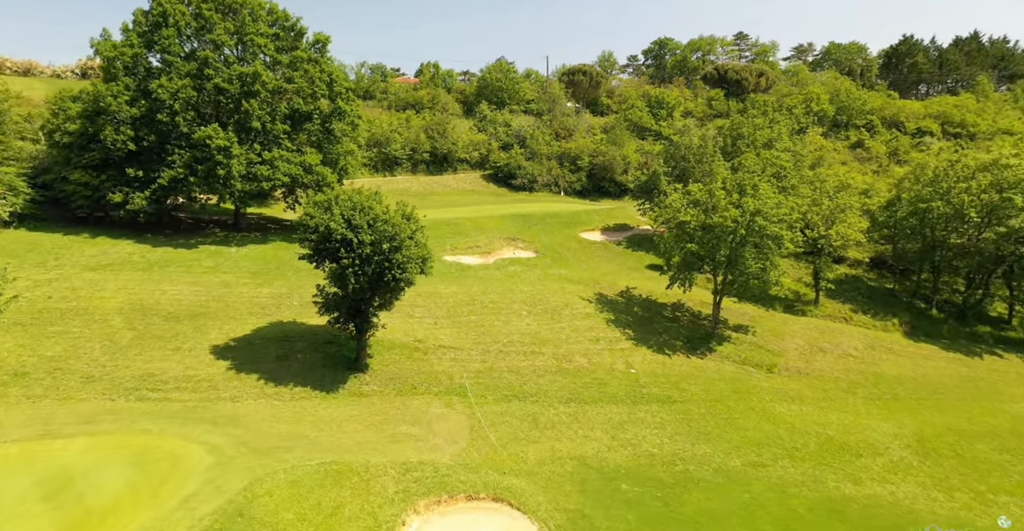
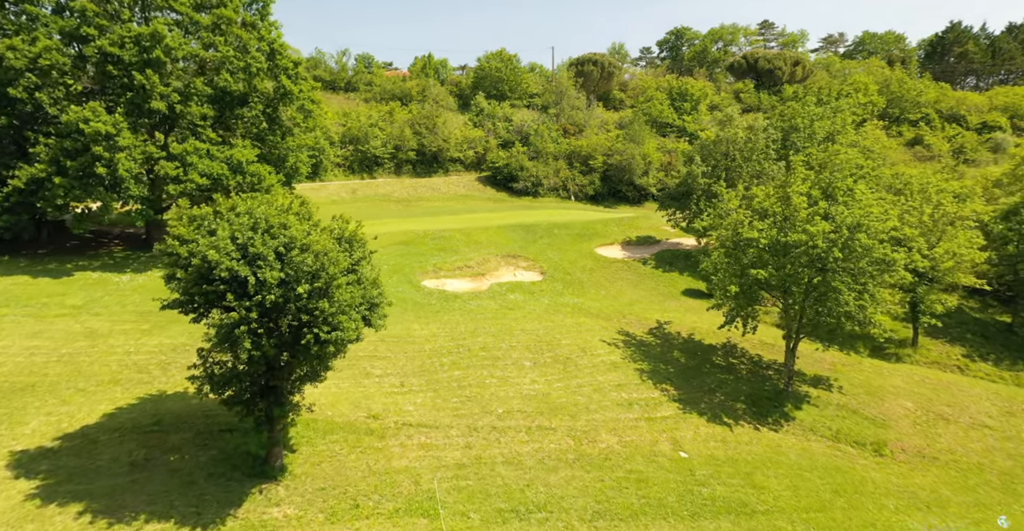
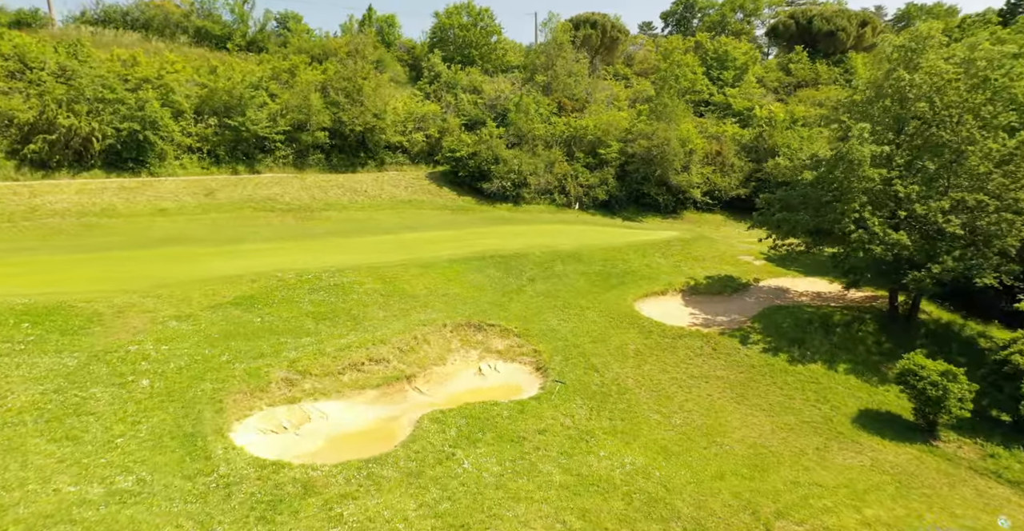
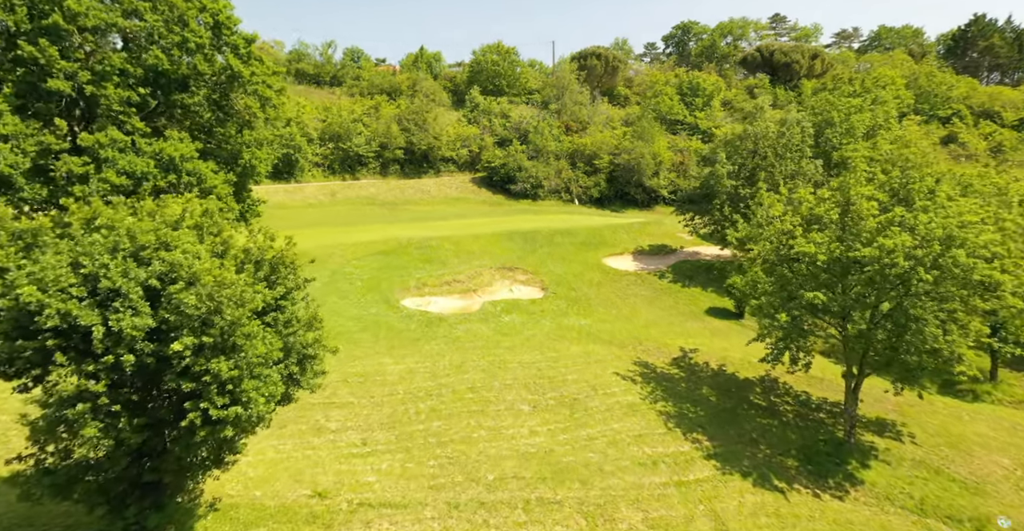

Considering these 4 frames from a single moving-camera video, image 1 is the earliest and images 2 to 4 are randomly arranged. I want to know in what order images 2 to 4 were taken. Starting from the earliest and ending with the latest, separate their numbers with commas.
2, 4, 3
